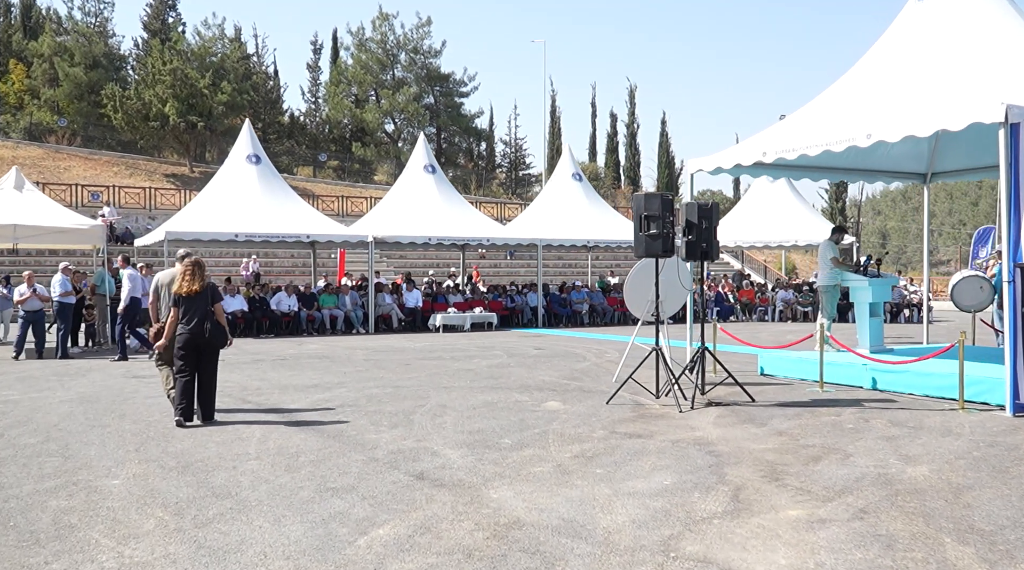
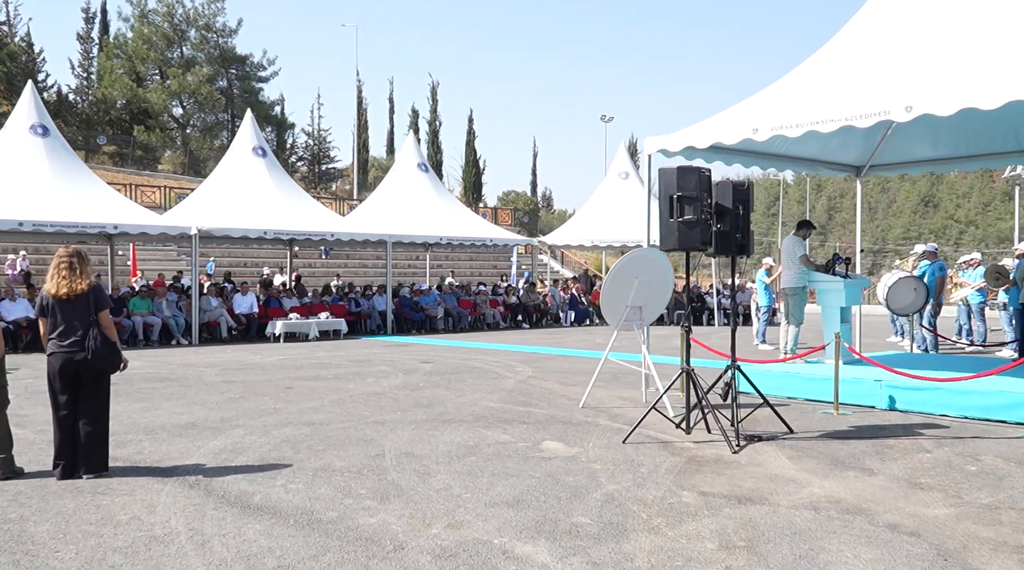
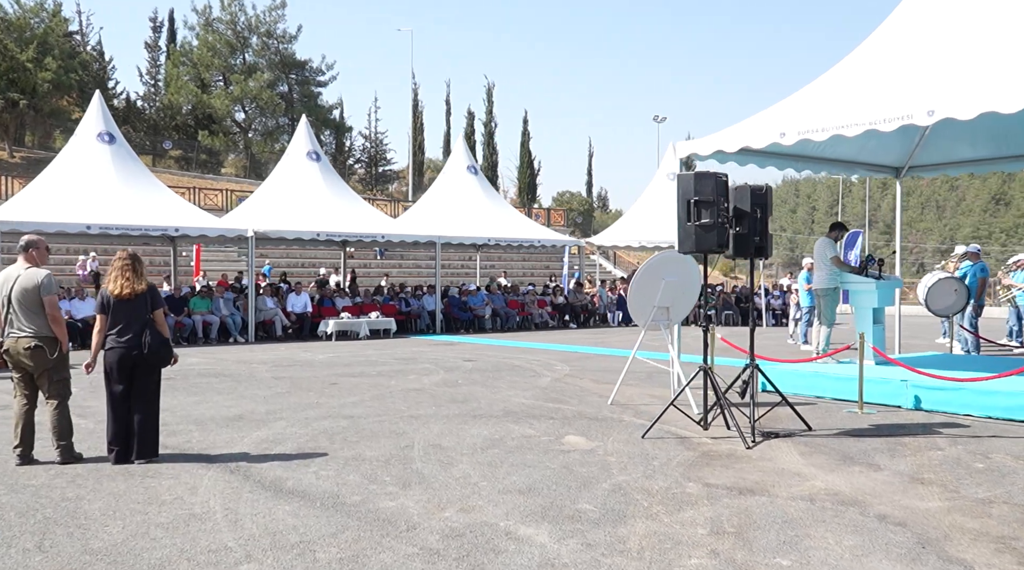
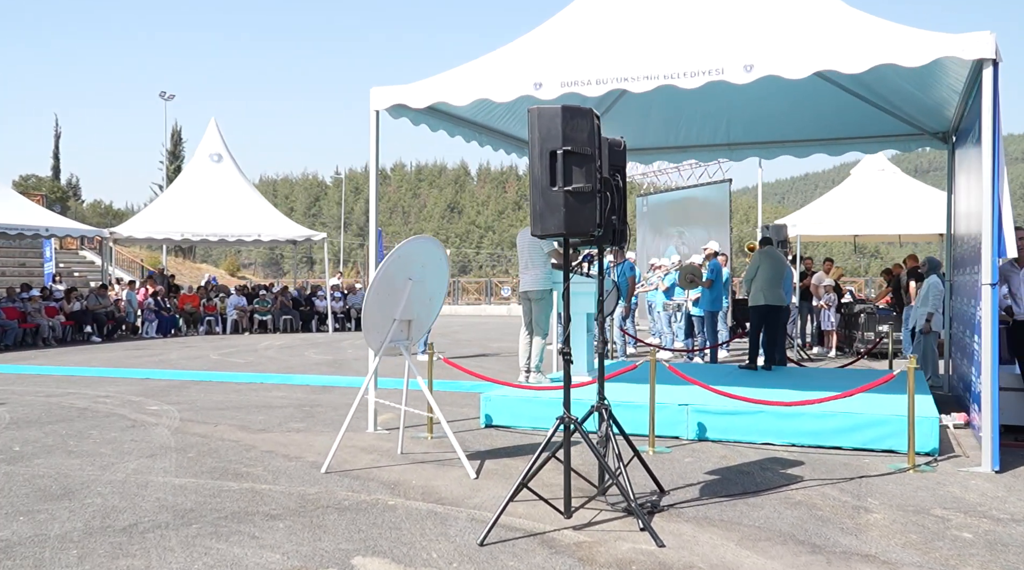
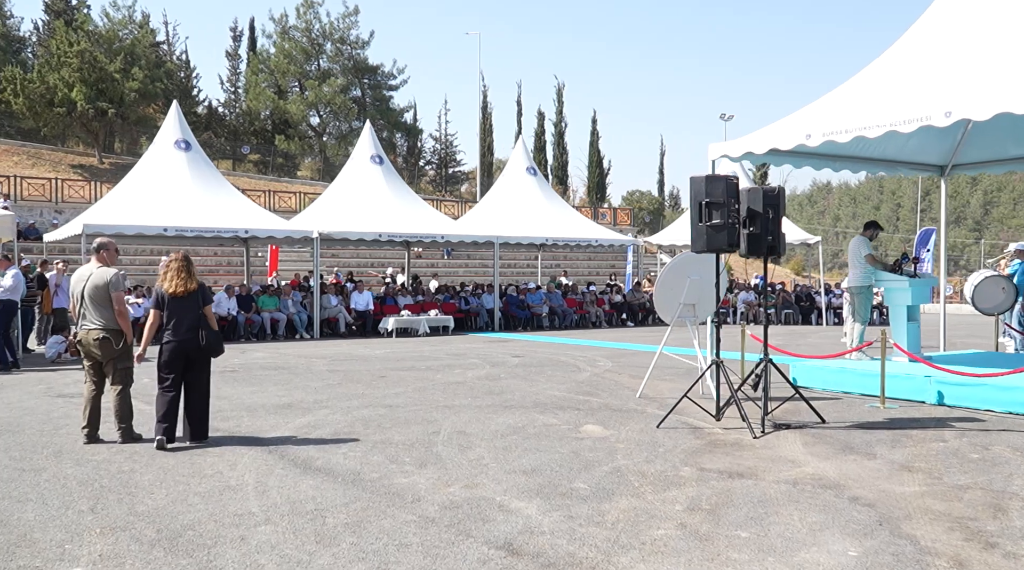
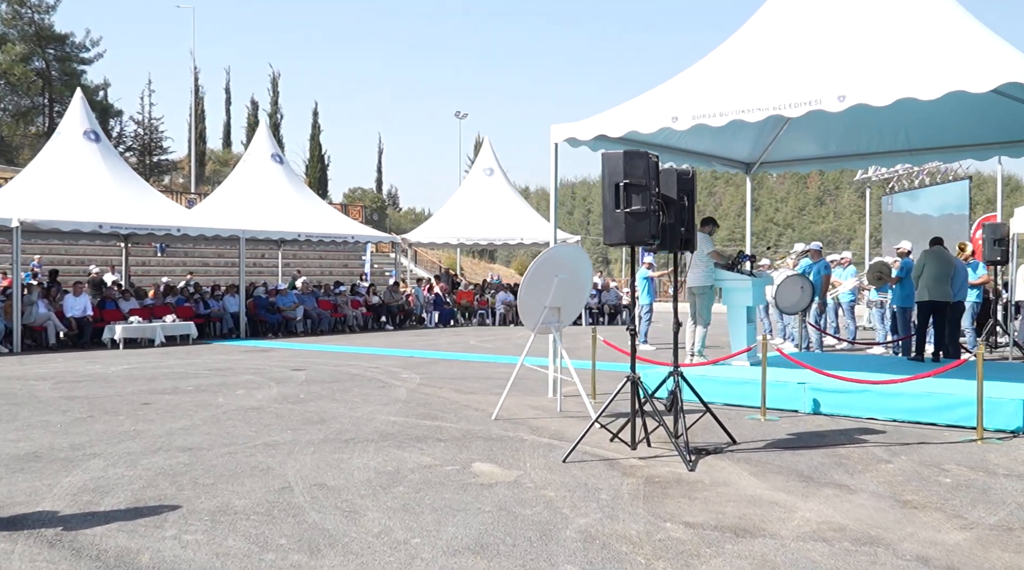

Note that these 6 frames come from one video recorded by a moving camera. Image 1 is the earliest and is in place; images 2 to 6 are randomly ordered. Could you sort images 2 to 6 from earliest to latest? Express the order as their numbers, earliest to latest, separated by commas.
5, 3, 2, 6, 4
